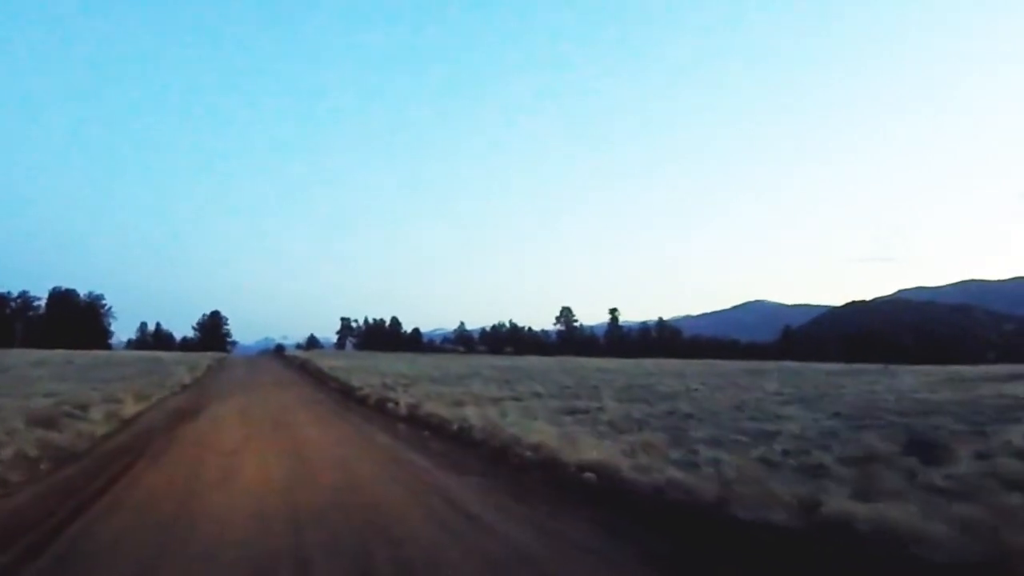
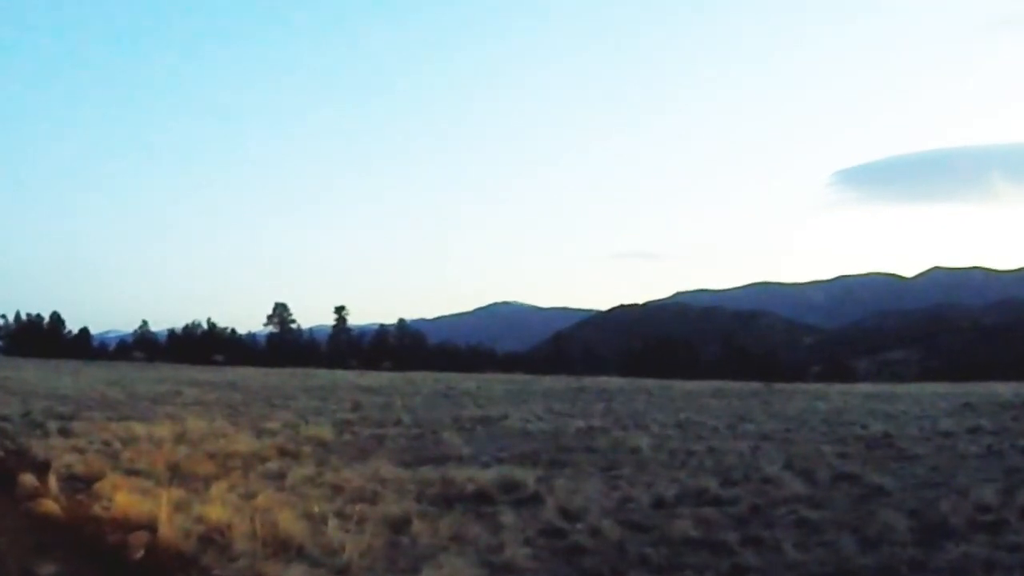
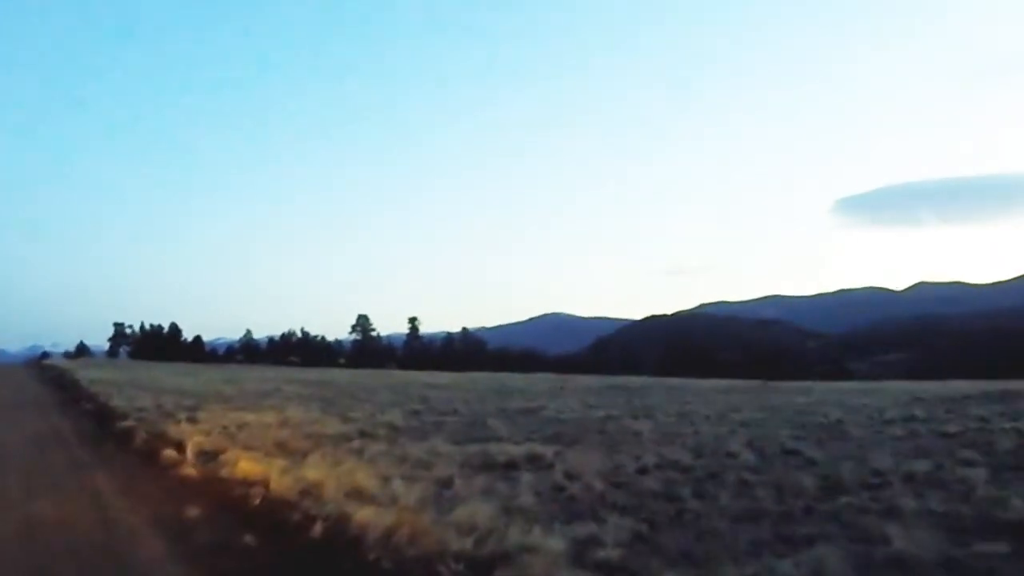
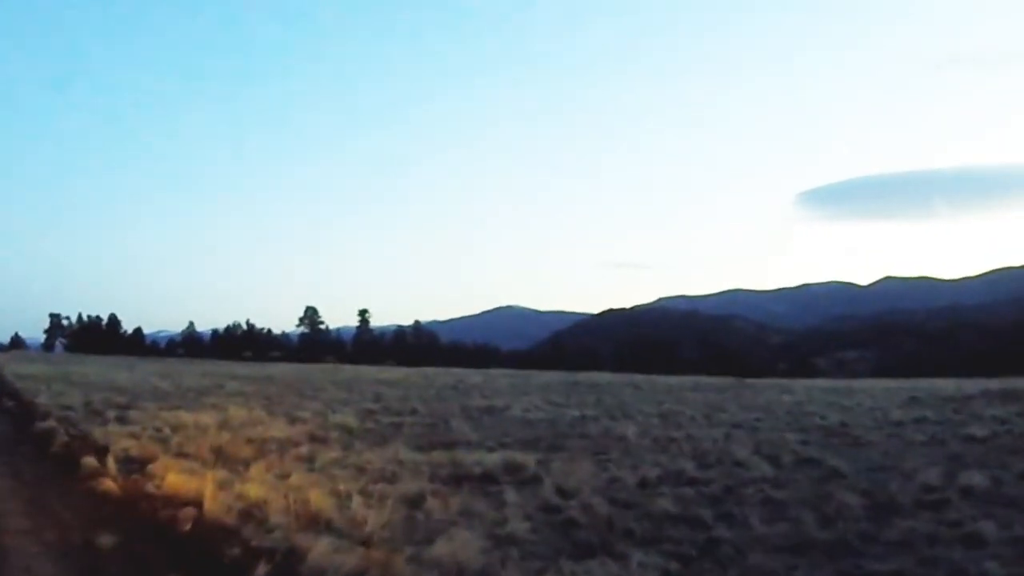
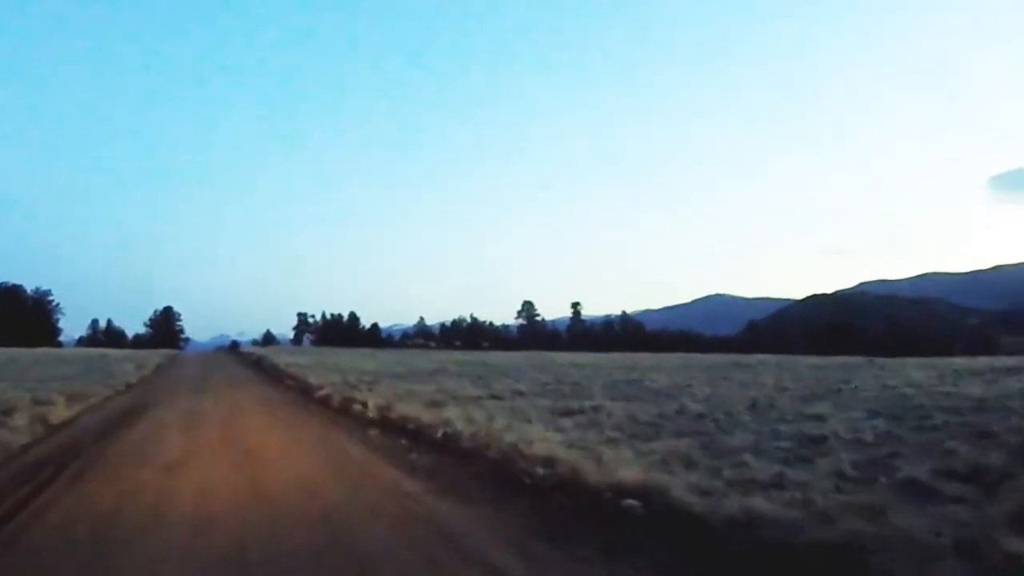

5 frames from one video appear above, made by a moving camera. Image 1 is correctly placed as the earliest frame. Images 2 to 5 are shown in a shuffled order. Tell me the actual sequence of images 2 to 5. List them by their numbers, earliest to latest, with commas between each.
5, 3, 4, 2
